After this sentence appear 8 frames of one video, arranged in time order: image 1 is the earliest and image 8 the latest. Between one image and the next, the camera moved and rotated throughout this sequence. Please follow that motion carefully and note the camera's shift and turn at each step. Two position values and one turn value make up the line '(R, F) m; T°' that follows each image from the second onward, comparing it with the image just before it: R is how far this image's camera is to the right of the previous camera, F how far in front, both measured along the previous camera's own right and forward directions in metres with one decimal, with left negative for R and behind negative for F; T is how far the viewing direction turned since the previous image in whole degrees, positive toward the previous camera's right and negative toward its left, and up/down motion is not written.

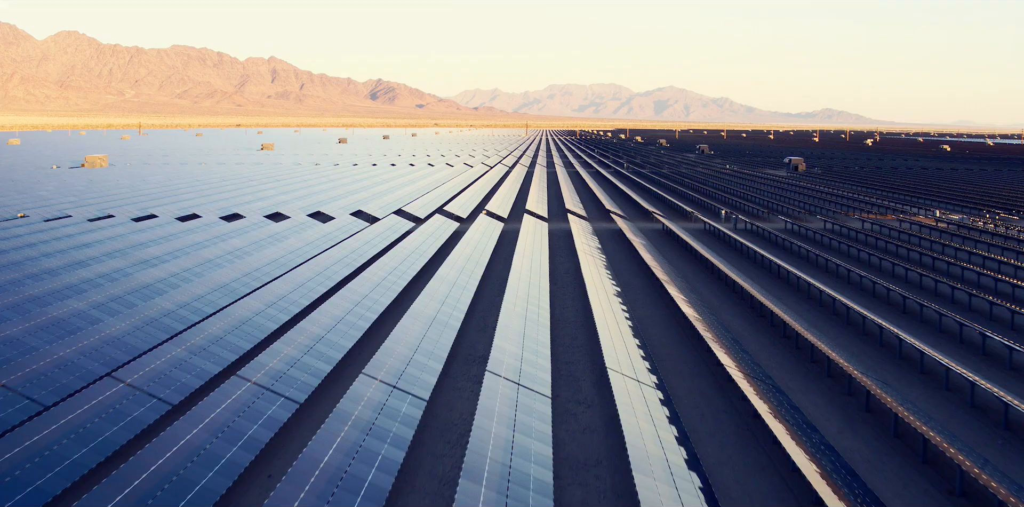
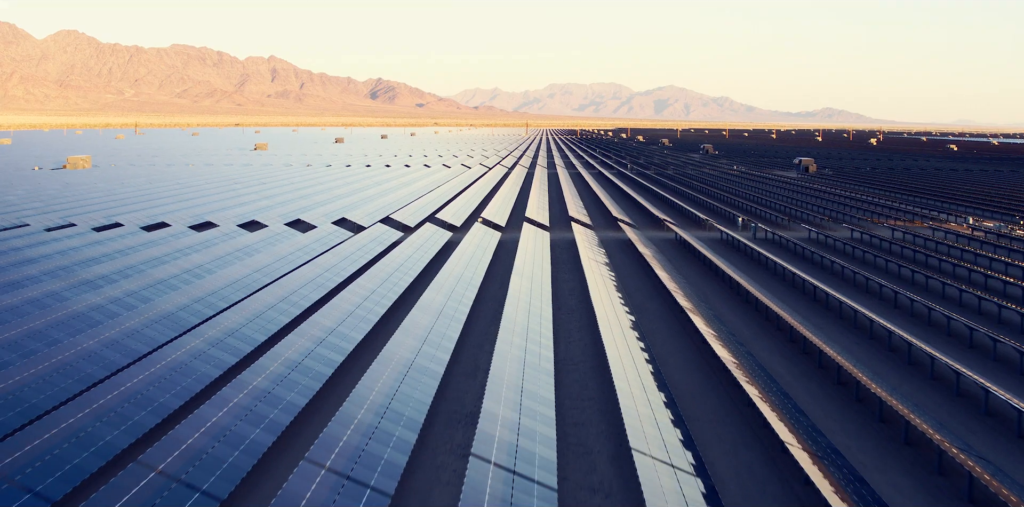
(+0.1, +1.8) m; 0°
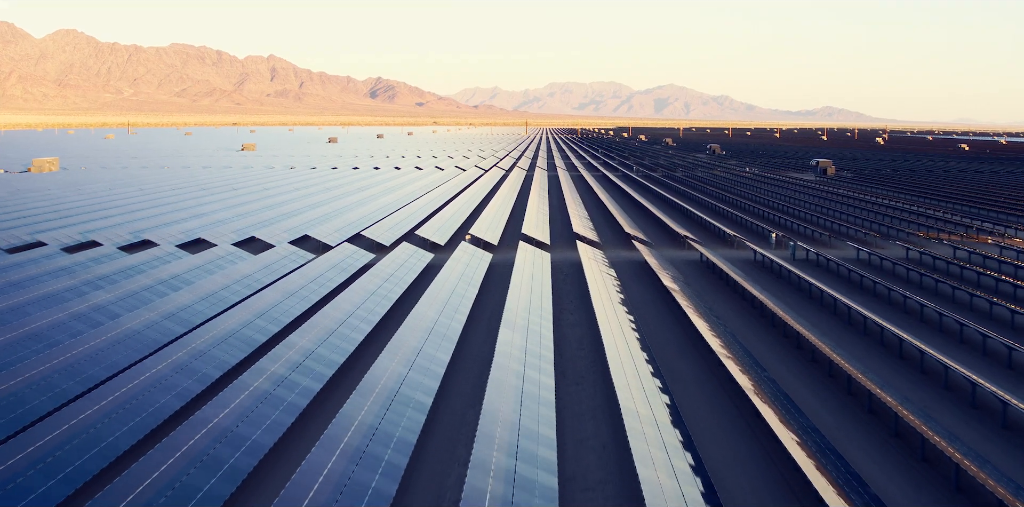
(+0.2, +3.0) m; 0°
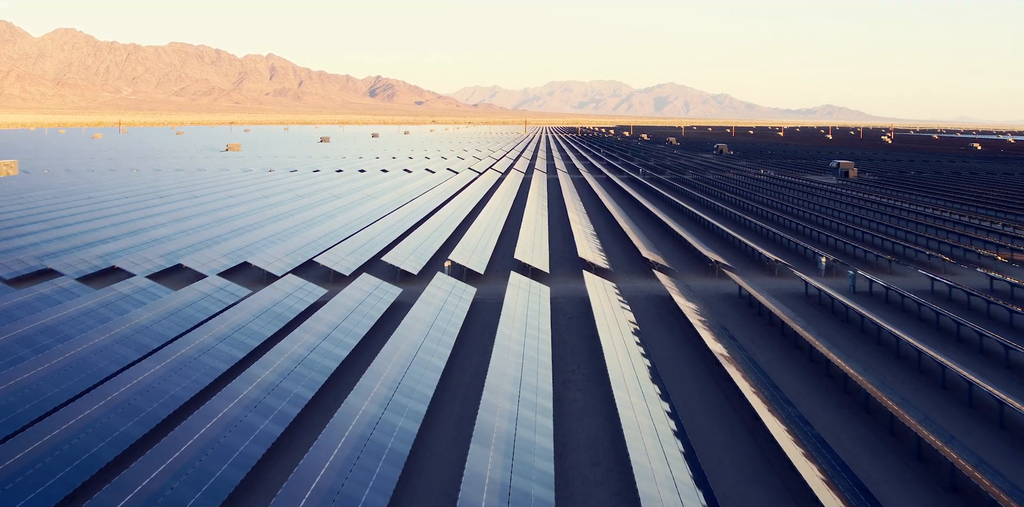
(+0.2, +3.2) m; 0°
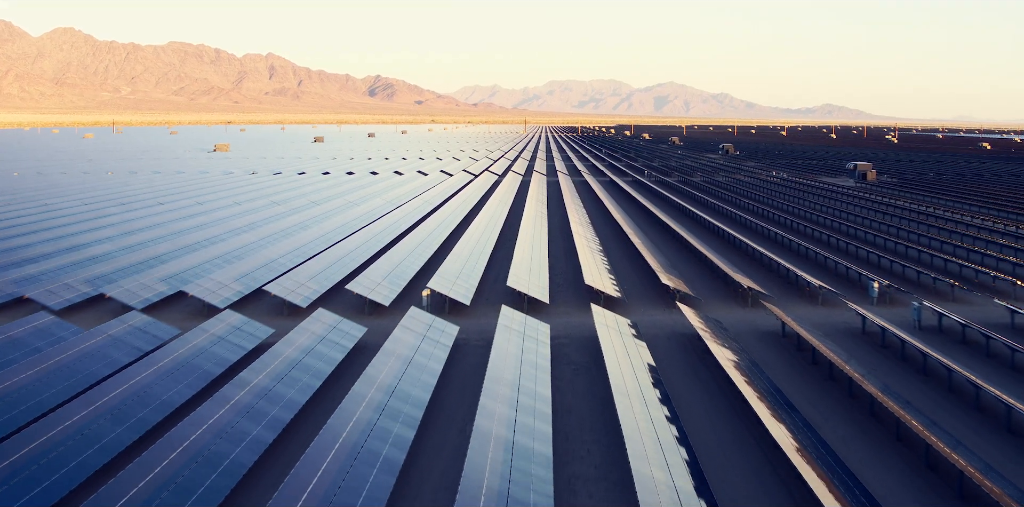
(+0.2, +2.3) m; 0°
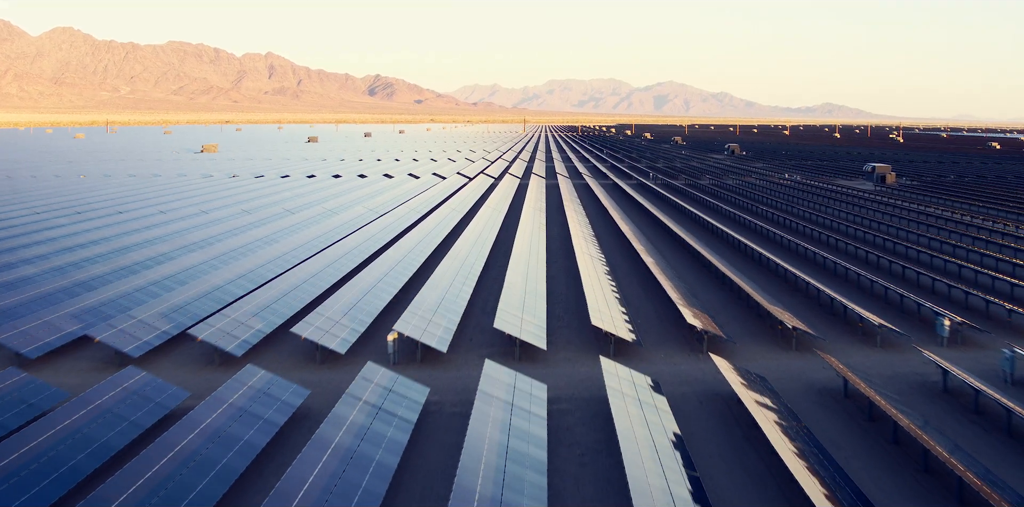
(+0.2, +2.2) m; 0°
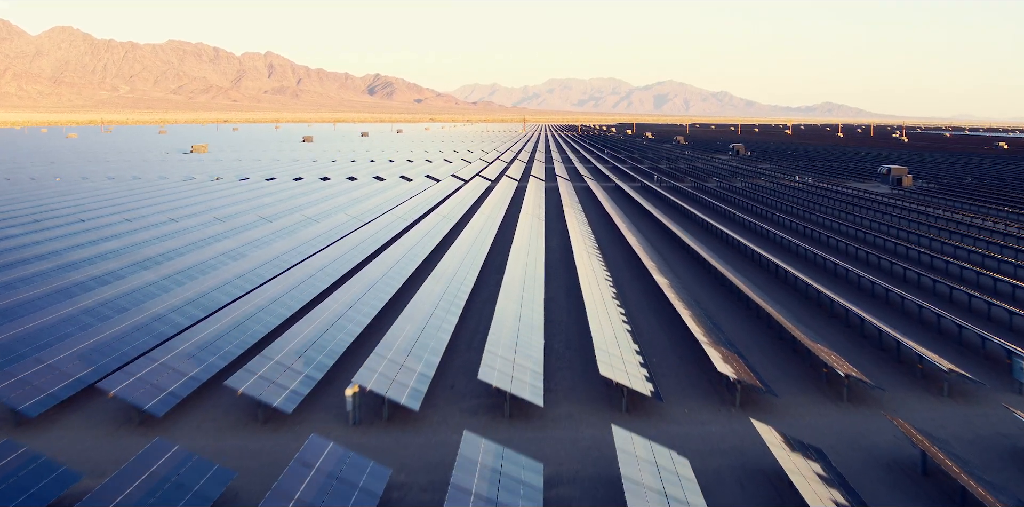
(+0.1, +1.7) m; 0°
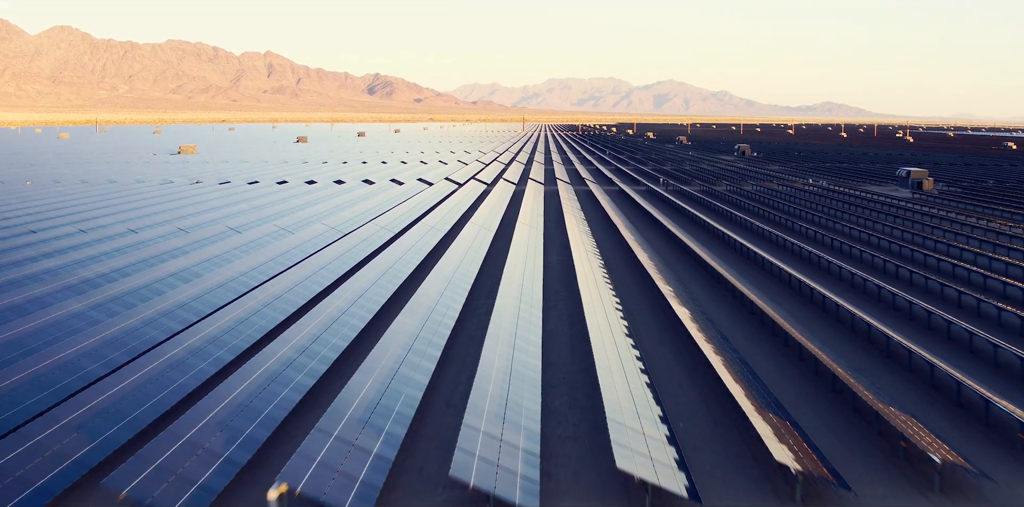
(+0.1, +1.9) m; 0°
